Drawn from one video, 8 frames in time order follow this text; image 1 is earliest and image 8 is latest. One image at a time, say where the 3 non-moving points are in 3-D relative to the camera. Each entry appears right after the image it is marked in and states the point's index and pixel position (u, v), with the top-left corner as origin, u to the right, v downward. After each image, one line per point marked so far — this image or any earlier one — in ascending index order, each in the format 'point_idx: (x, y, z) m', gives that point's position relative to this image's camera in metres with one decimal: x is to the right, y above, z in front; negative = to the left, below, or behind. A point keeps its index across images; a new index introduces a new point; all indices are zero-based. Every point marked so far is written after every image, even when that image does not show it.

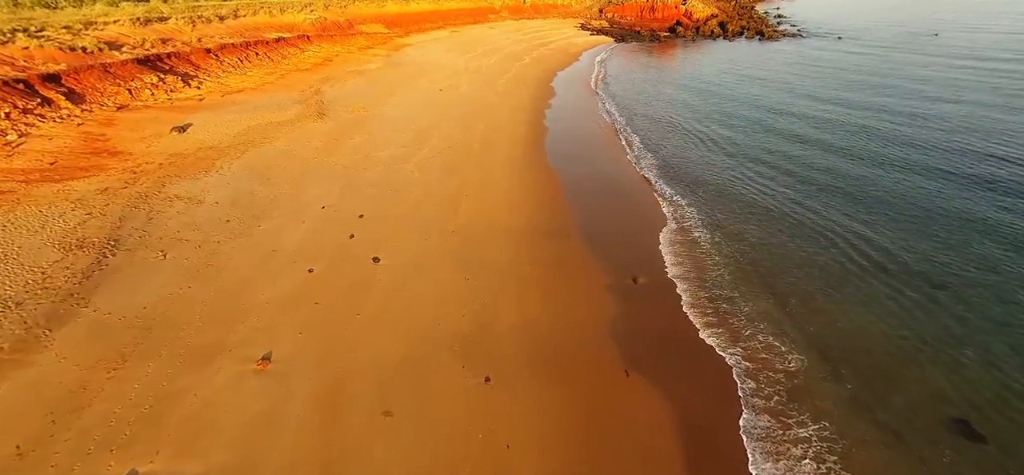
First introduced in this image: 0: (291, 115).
0: (-7.6, +4.2, +16.6) m
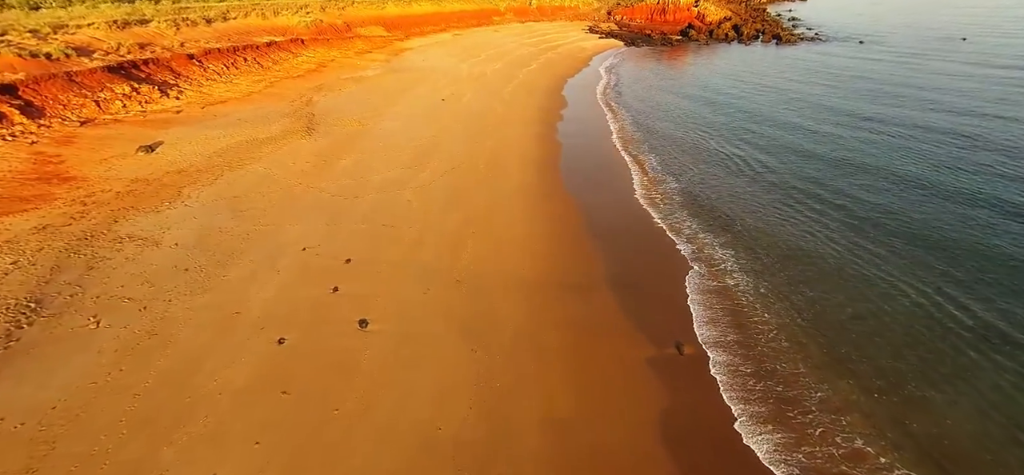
0: (-7.3, +3.3, +14.9) m
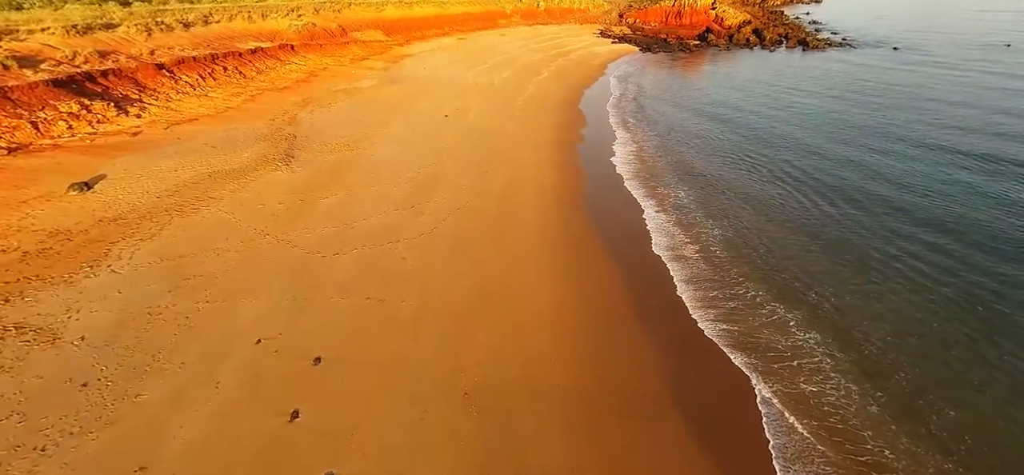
0: (-6.9, +2.1, +12.5) m
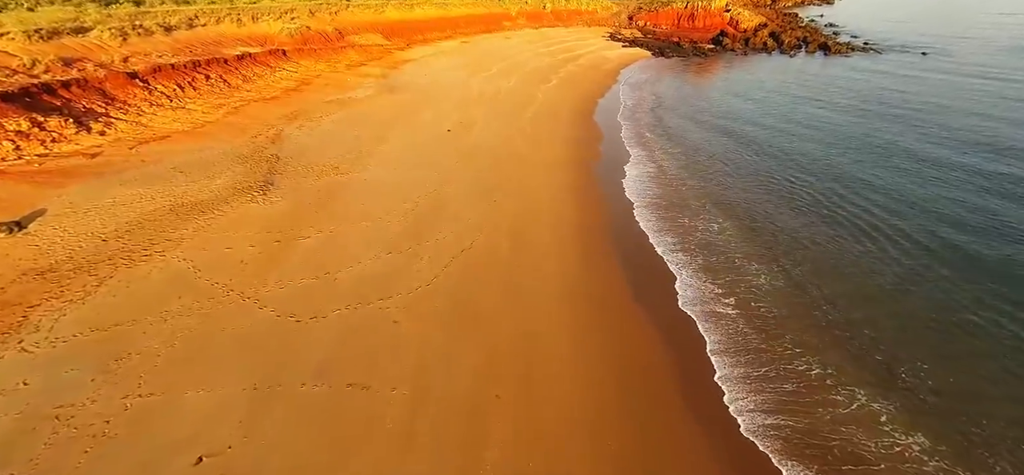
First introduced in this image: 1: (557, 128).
0: (-6.6, +1.2, +10.8) m
1: (+1.6, +3.9, +17.5) m
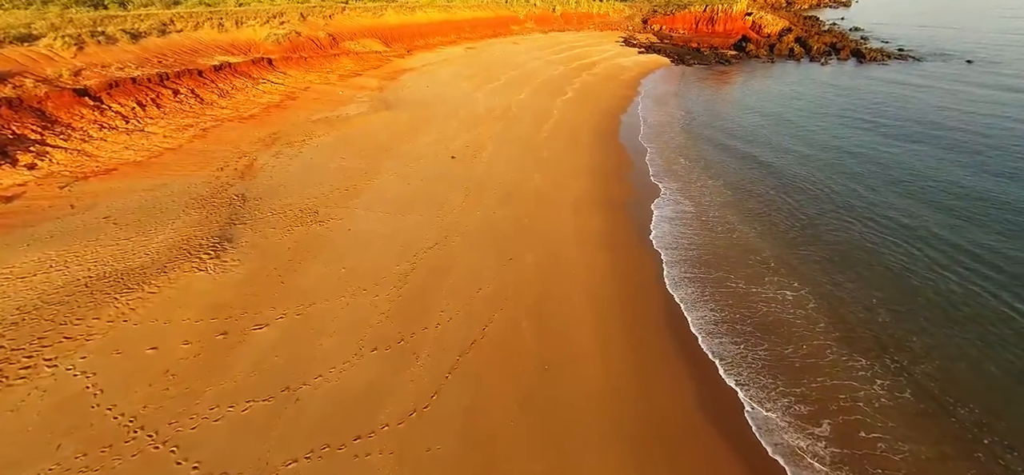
0: (-6.2, -0.1, +8.5) m
1: (+2.1, +2.6, +15.1) m
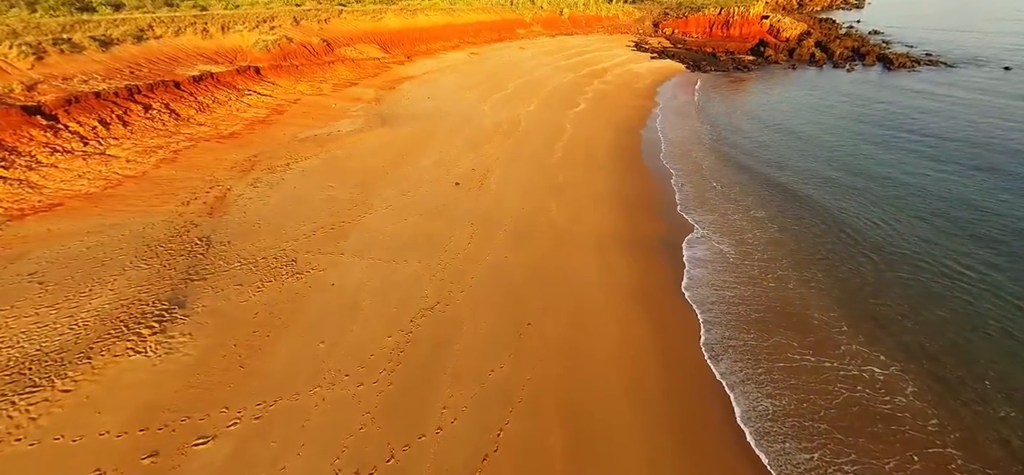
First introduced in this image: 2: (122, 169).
0: (-5.9, -1.0, +6.8) m
1: (+2.4, +1.6, +13.4) m
2: (-9.0, +1.6, +11.2) m
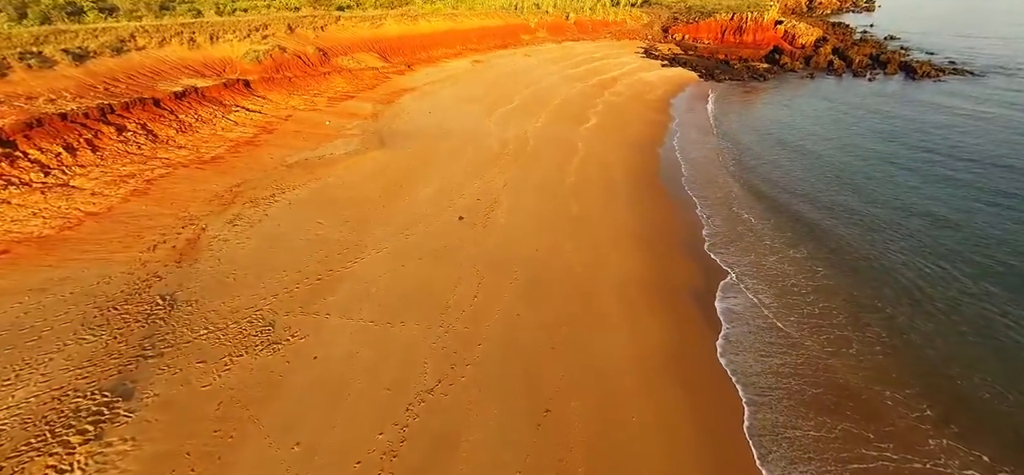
0: (-5.7, -1.9, +5.5) m
1: (+2.6, +0.7, +12.1) m
2: (-8.8, +0.7, +10.0) m
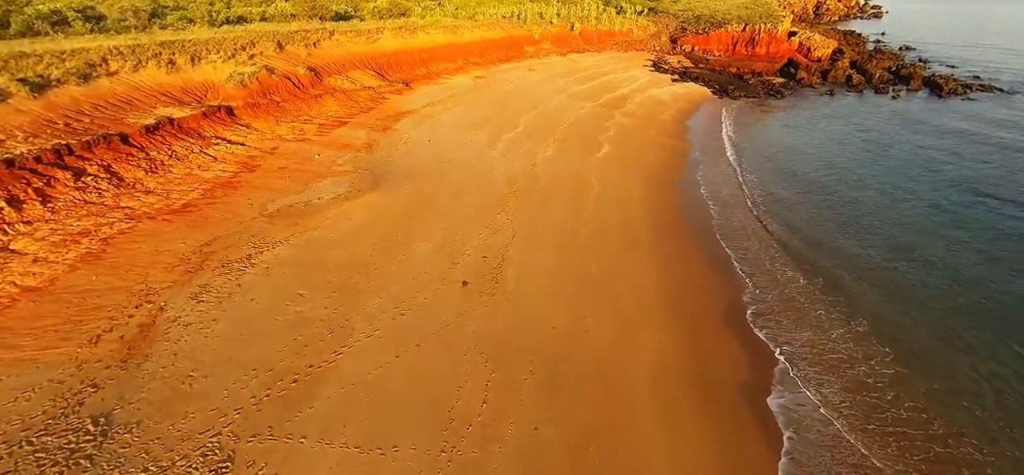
0: (-5.4, -3.2, +4.0) m
1: (+2.9, -0.7, +10.6) m
2: (-8.5, -0.6, +8.5) m
